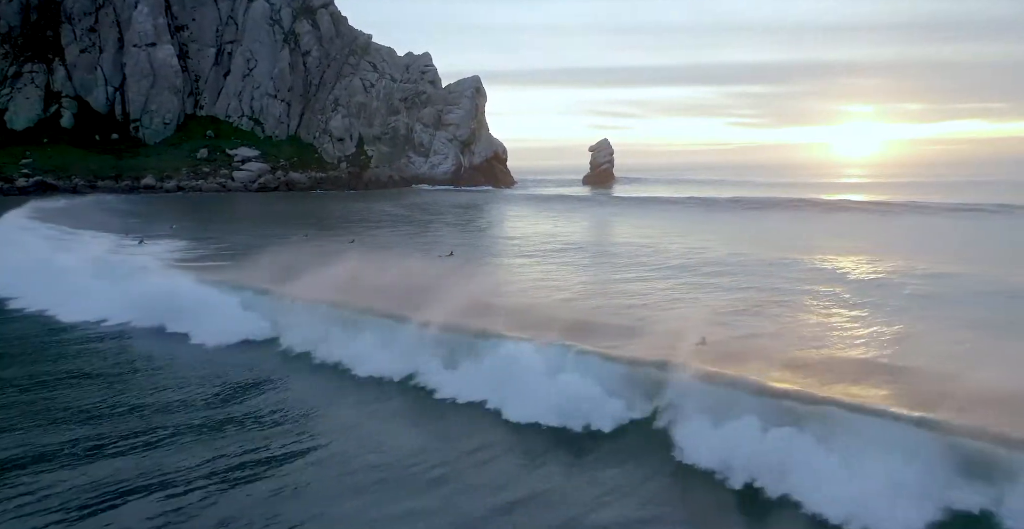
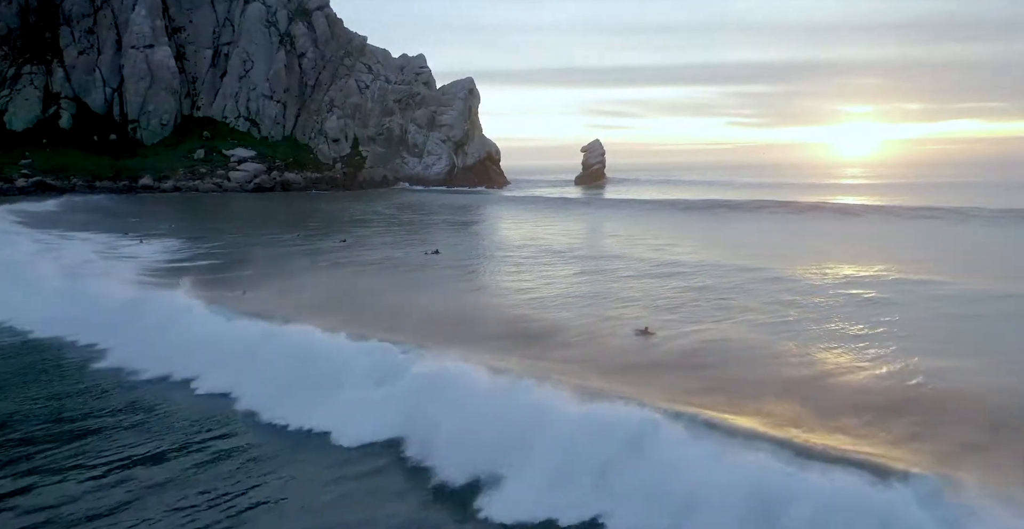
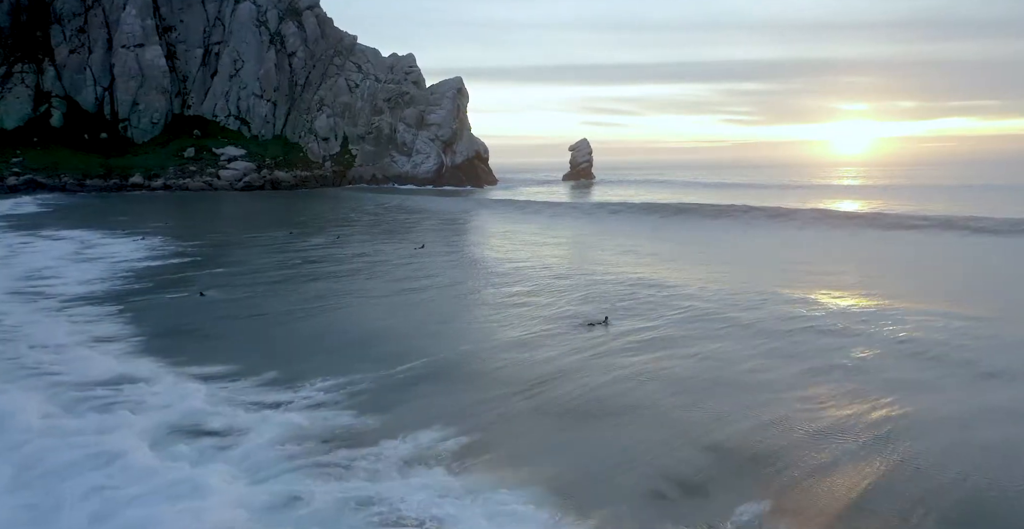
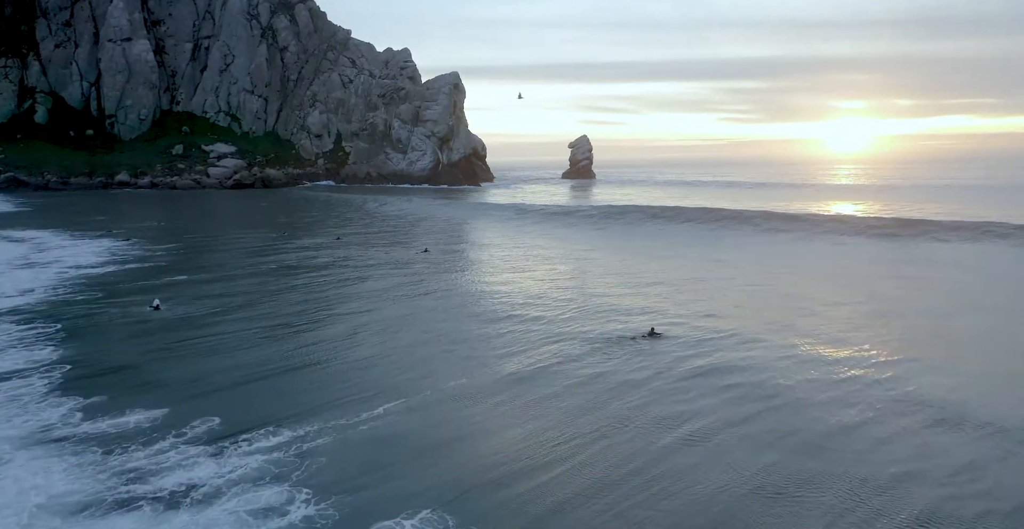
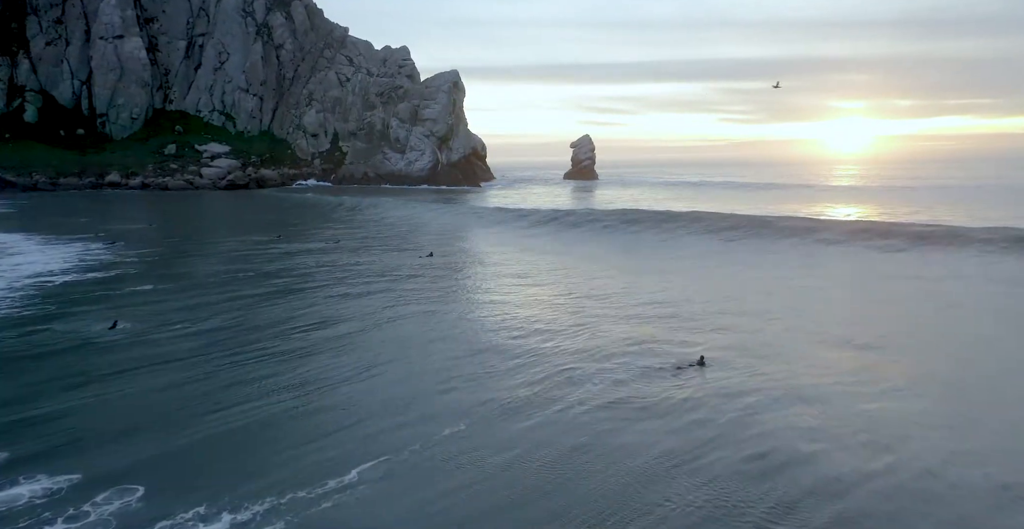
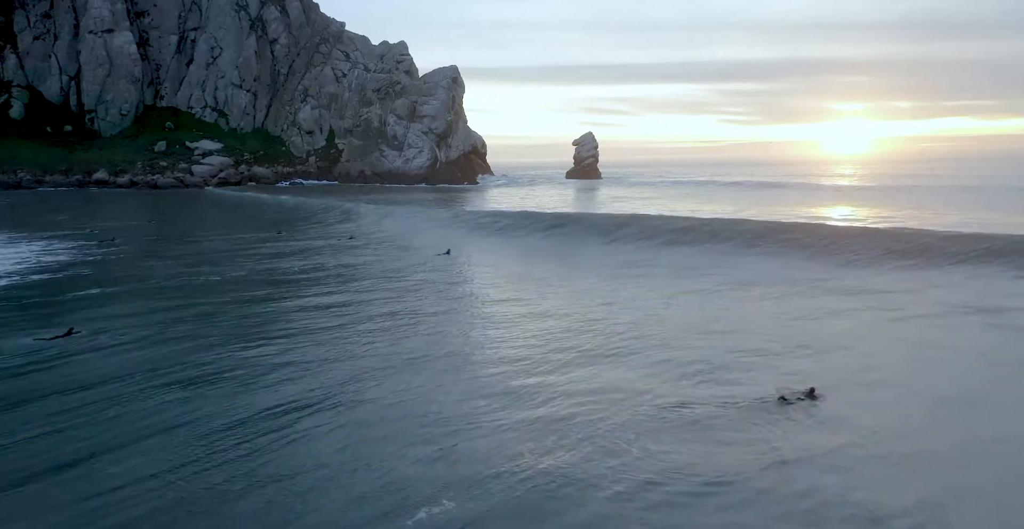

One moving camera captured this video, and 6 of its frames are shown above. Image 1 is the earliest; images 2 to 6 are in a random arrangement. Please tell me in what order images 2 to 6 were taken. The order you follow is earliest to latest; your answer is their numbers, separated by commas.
2, 3, 4, 5, 6
